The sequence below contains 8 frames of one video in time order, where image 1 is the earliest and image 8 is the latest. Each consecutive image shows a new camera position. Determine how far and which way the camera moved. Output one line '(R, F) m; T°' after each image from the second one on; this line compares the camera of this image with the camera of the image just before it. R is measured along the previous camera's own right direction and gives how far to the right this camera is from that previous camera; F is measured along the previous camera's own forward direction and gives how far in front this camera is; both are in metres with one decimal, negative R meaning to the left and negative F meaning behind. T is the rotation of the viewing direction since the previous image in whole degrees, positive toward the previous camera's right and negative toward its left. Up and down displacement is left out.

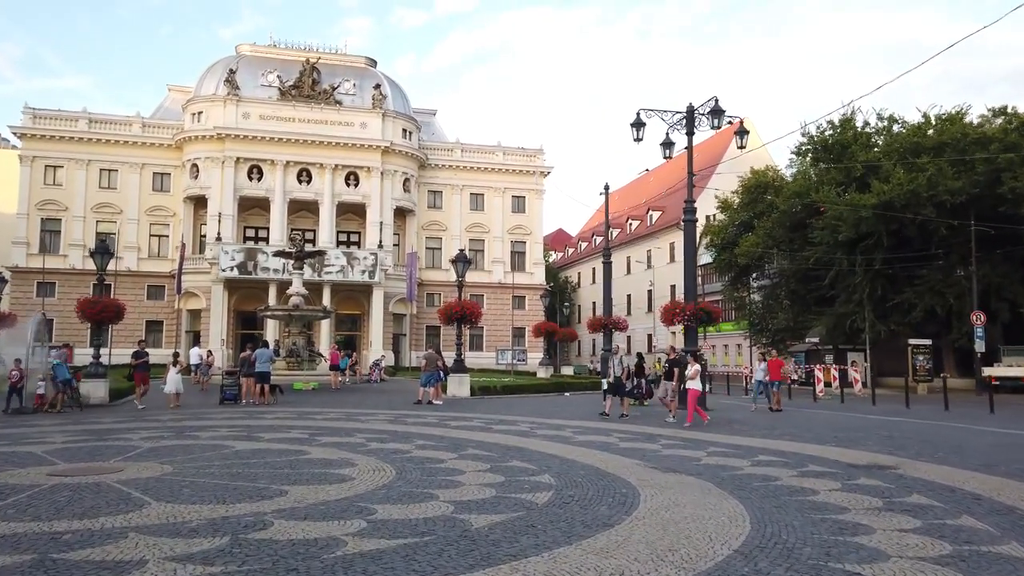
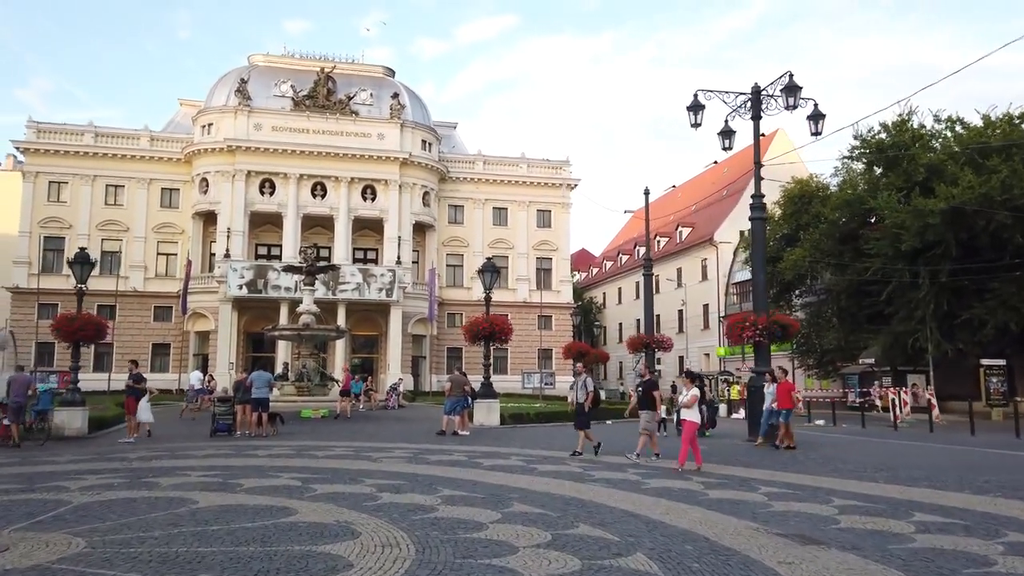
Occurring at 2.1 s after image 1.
(-0.5, +3.1) m; -1°
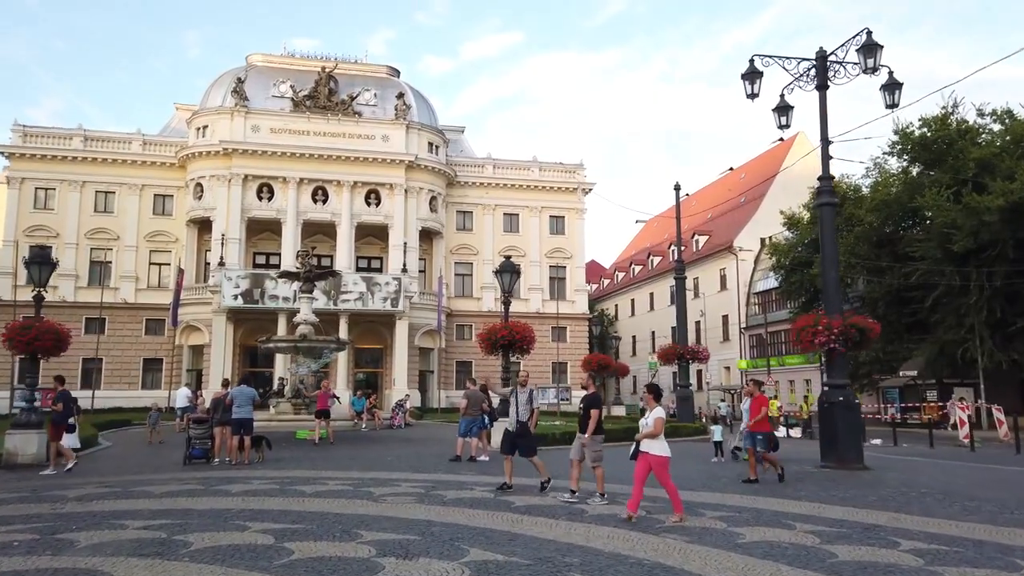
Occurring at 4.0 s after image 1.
(-0.4, +2.7) m; 0°
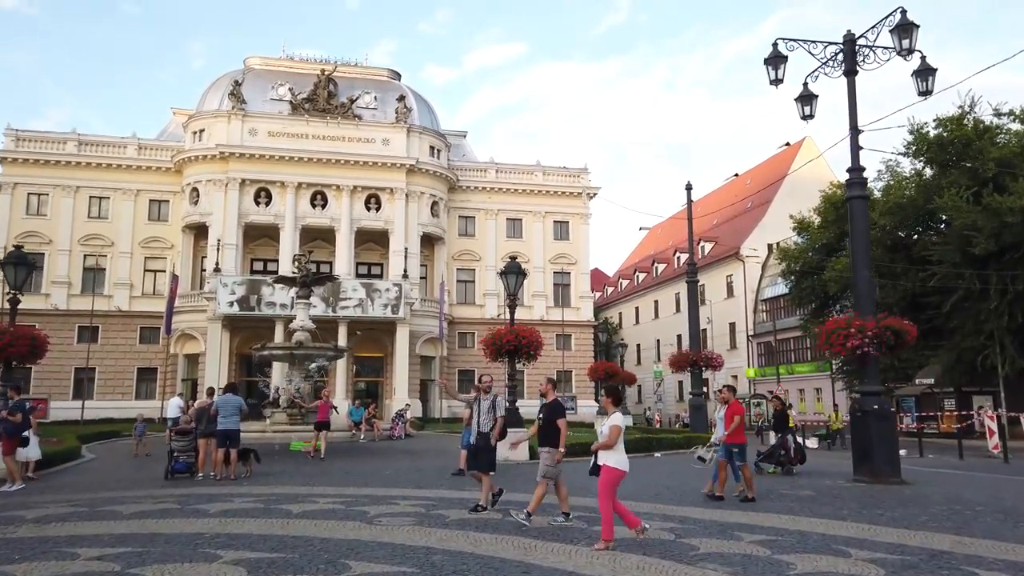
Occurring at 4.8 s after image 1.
(-0.1, +1.1) m; 0°
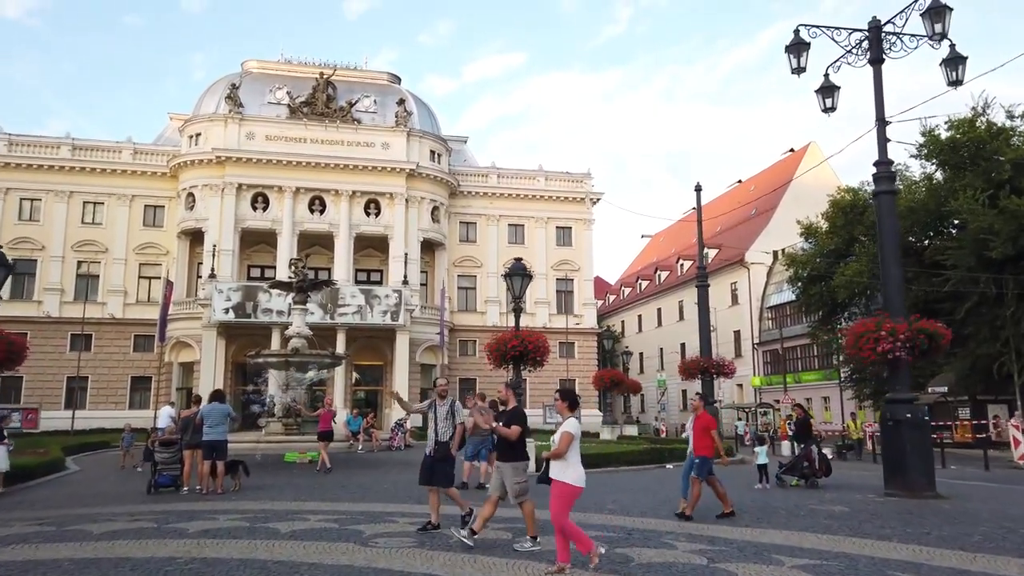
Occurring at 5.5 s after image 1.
(-0.1, +0.9) m; 0°
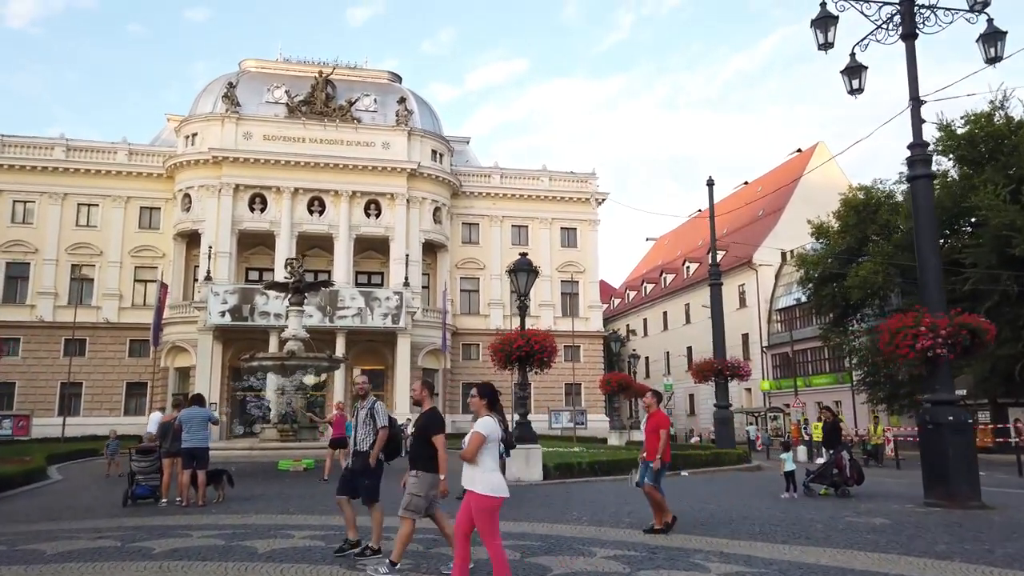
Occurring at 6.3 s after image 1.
(0.0, +1.0) m; 0°
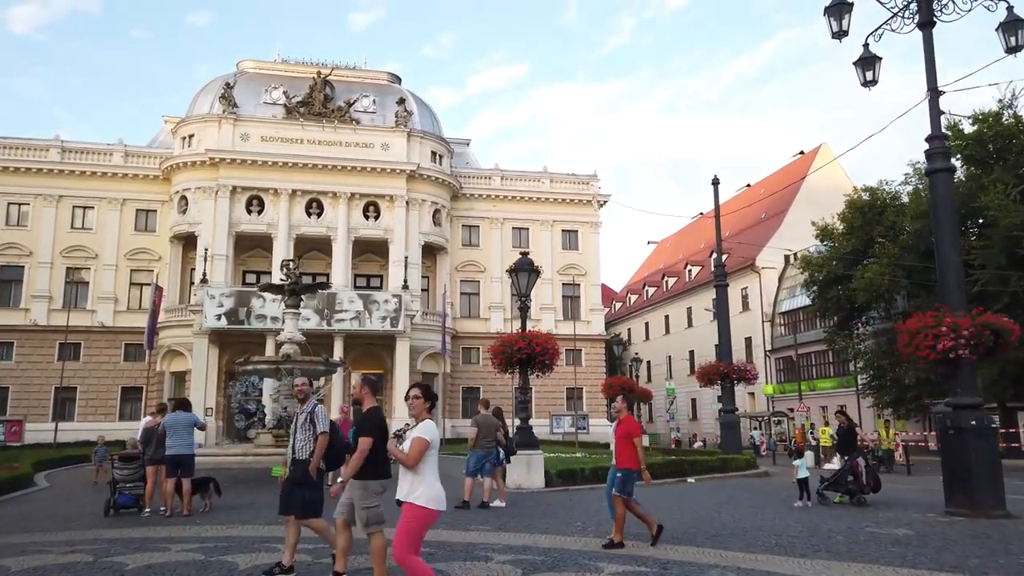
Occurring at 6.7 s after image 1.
(0.0, +0.5) m; 0°
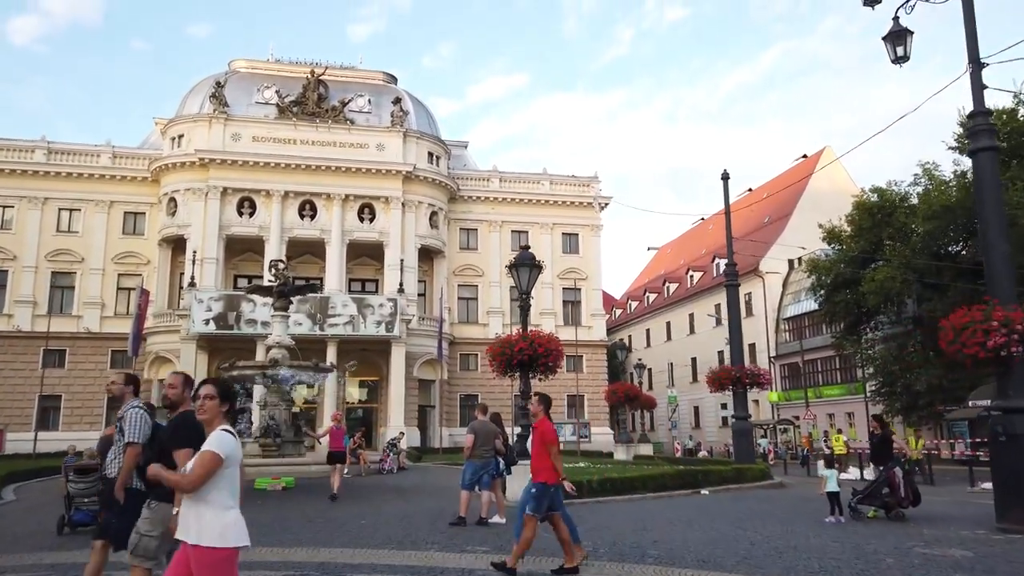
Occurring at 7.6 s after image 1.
(0.0, +1.2) m; 0°
